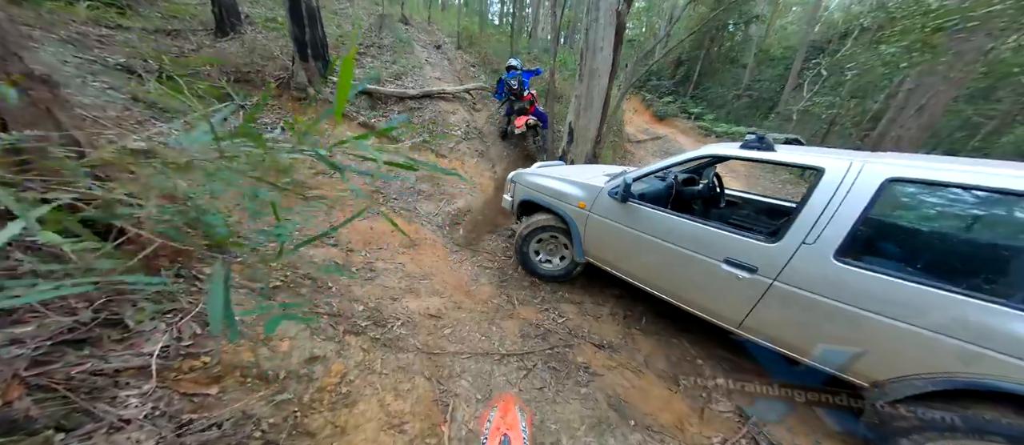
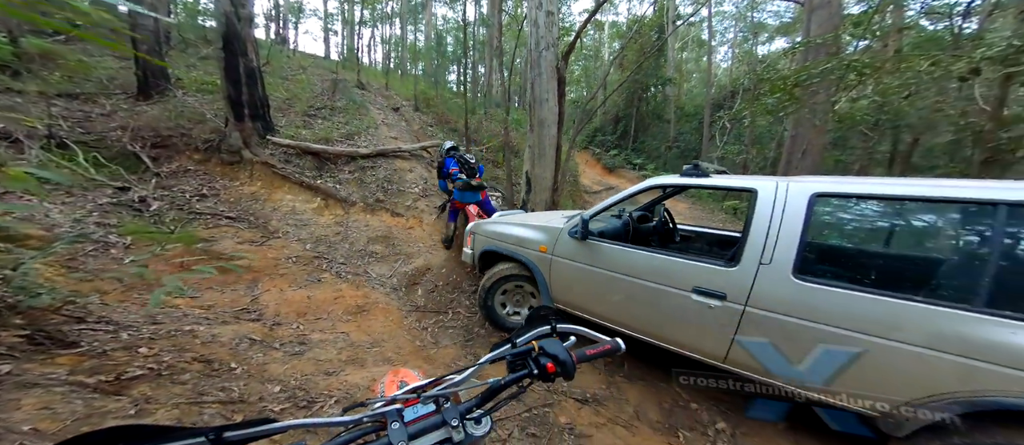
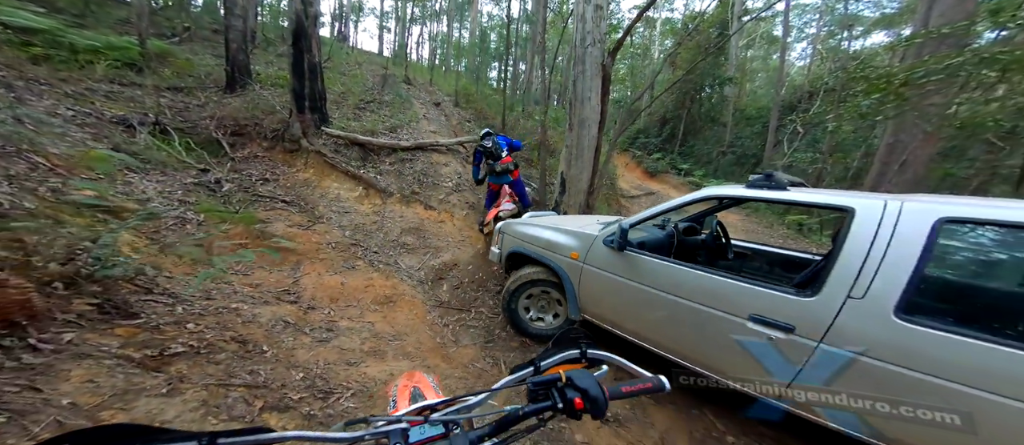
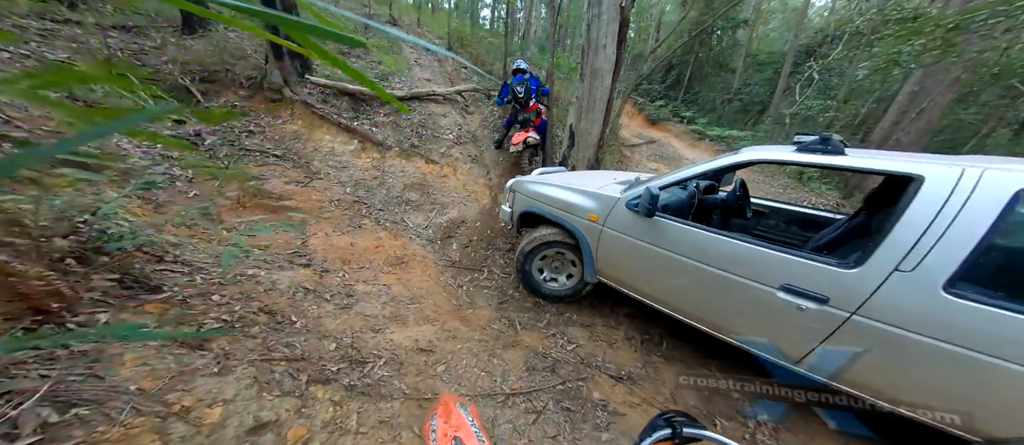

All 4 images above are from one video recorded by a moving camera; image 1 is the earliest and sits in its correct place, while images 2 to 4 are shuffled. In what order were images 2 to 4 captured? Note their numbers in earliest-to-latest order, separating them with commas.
4, 3, 2
